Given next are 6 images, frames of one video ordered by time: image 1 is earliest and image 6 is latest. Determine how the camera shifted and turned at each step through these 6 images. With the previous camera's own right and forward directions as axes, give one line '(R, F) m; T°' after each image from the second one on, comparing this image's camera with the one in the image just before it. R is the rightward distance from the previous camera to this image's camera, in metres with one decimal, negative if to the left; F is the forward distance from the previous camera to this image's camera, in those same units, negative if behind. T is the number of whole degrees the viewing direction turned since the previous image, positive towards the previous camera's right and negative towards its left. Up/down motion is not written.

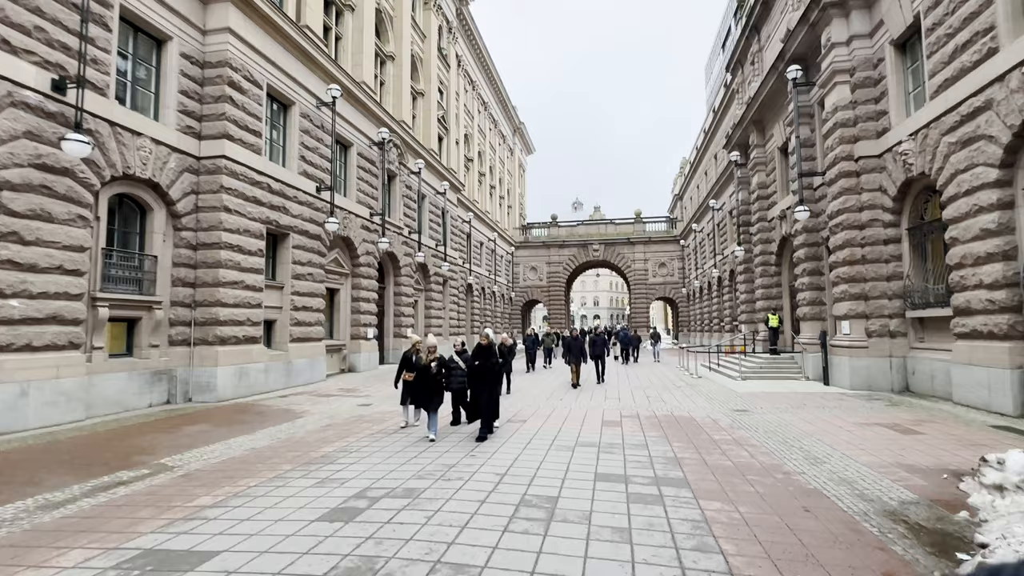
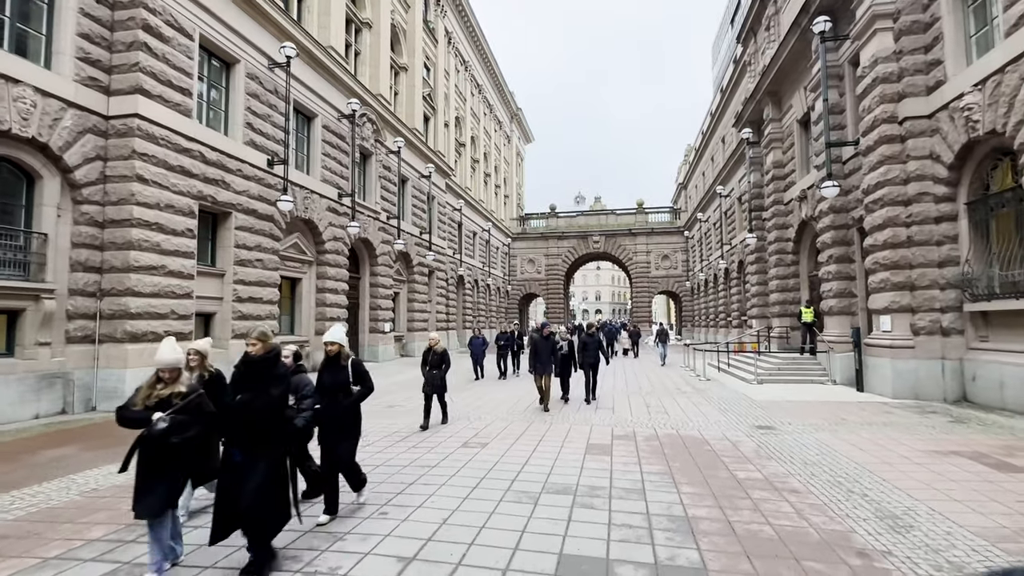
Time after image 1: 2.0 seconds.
(+0.6, +2.3) m; 0°
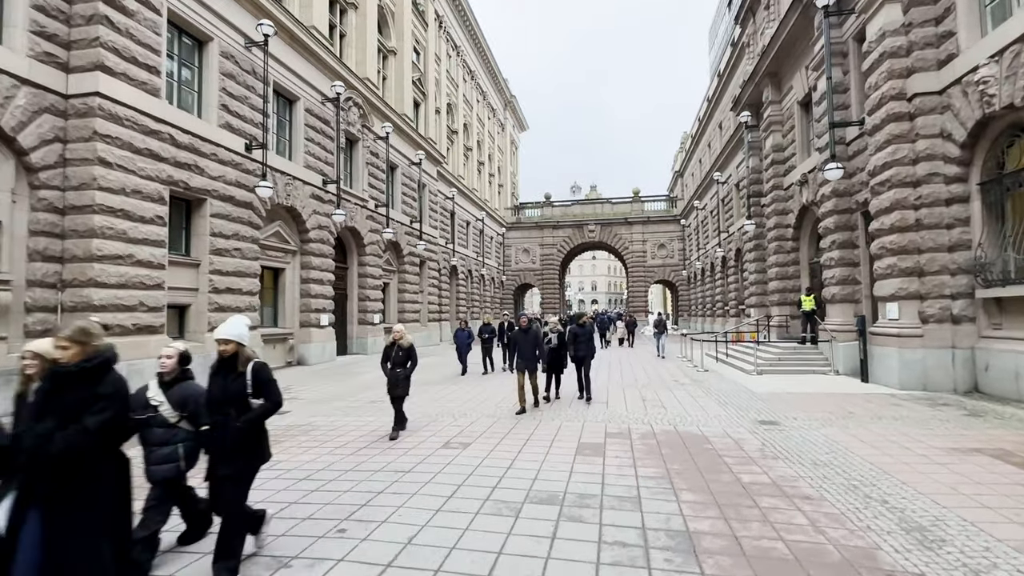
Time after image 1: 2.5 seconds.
(+0.2, +0.6) m; 0°
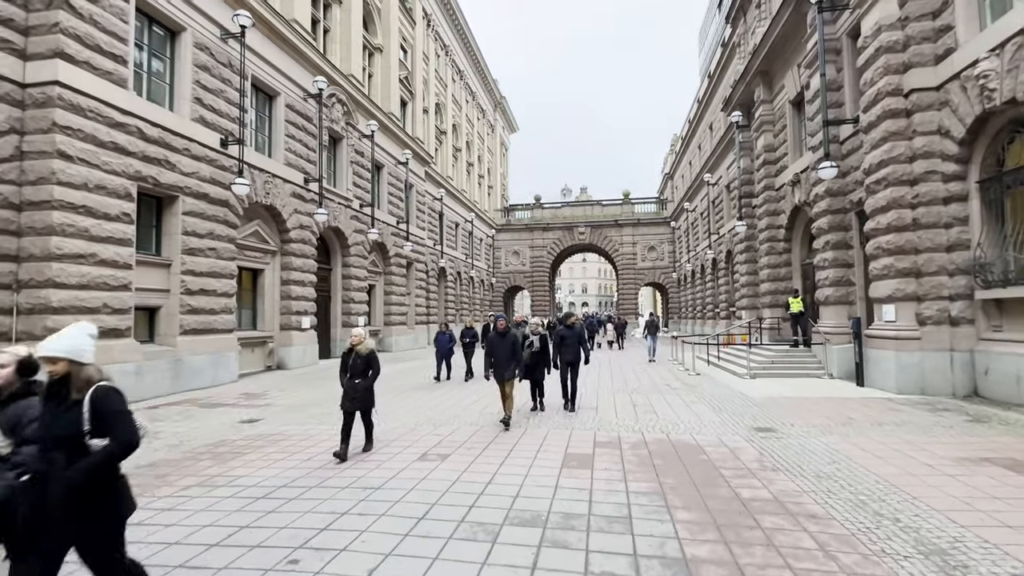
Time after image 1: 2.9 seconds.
(+0.1, +0.4) m; +1°
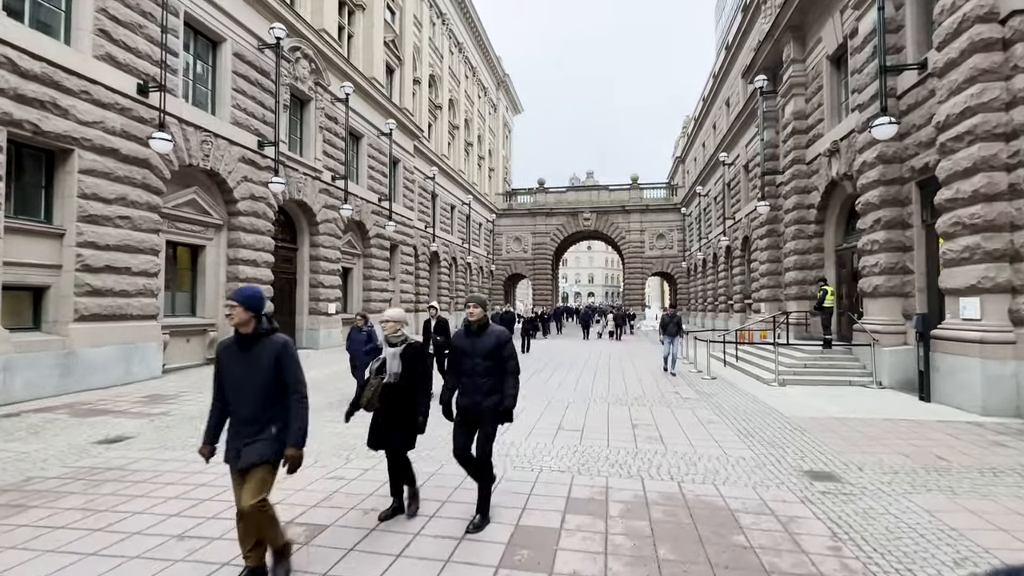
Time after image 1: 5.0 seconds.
(+0.6, +2.5) m; -1°
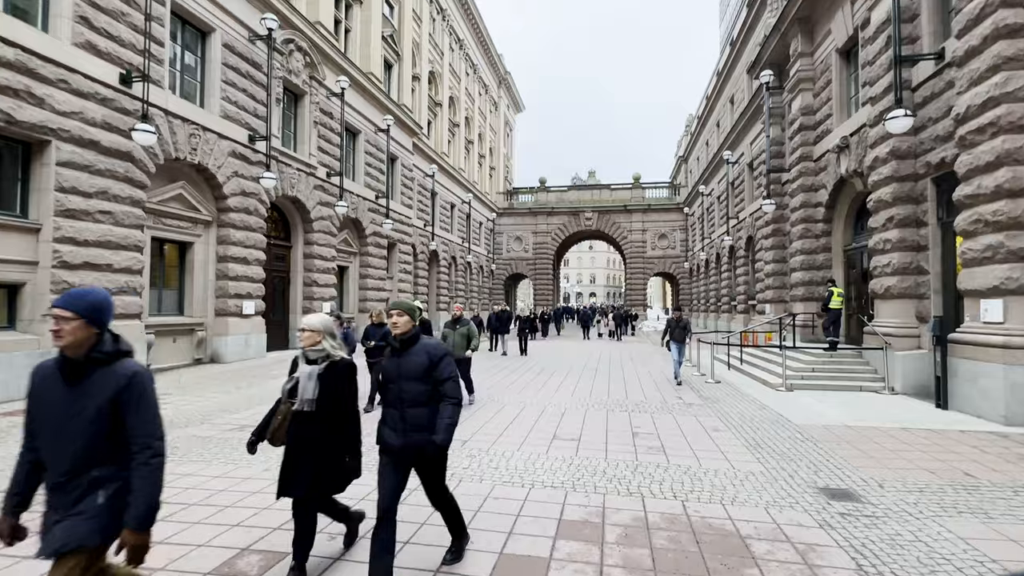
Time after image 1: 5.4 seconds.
(+0.1, +0.5) m; 0°
